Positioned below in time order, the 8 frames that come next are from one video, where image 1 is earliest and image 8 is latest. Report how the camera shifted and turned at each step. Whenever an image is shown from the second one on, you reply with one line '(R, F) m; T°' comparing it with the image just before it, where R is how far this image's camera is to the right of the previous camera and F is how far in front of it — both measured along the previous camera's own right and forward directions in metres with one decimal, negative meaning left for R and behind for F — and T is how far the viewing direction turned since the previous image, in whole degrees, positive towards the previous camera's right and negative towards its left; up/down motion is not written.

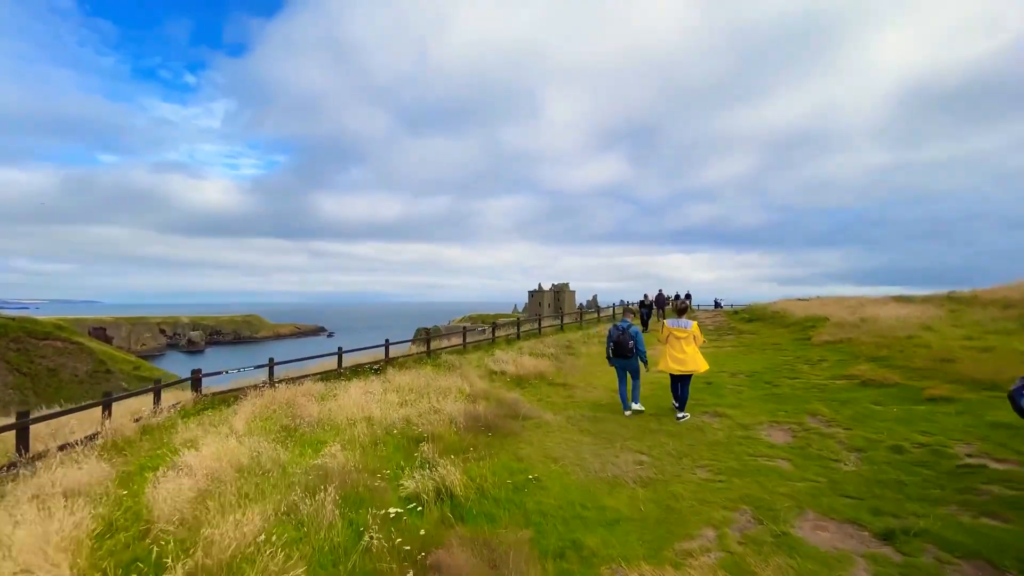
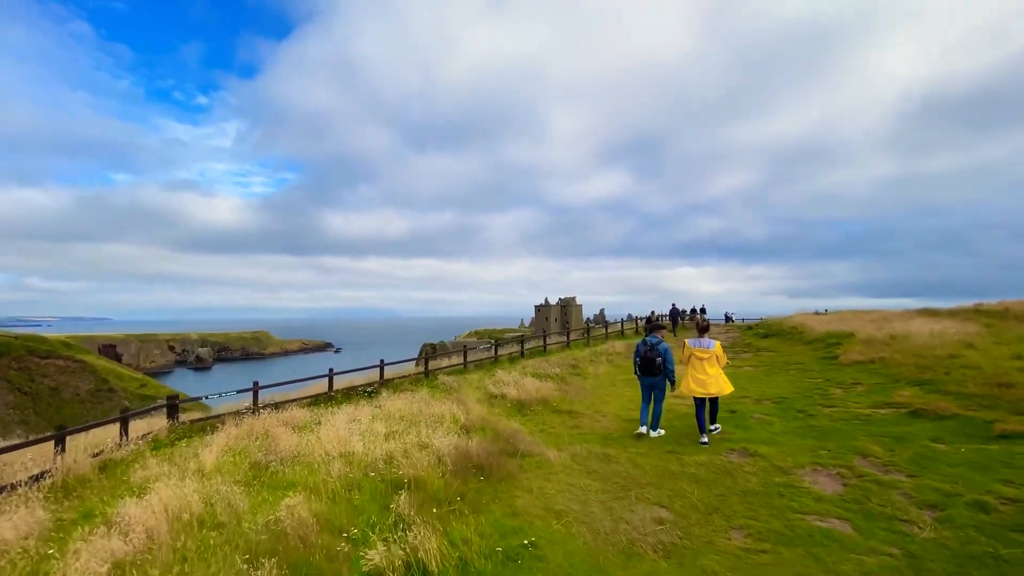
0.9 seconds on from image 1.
(+0.2, +1.0) m; -1°
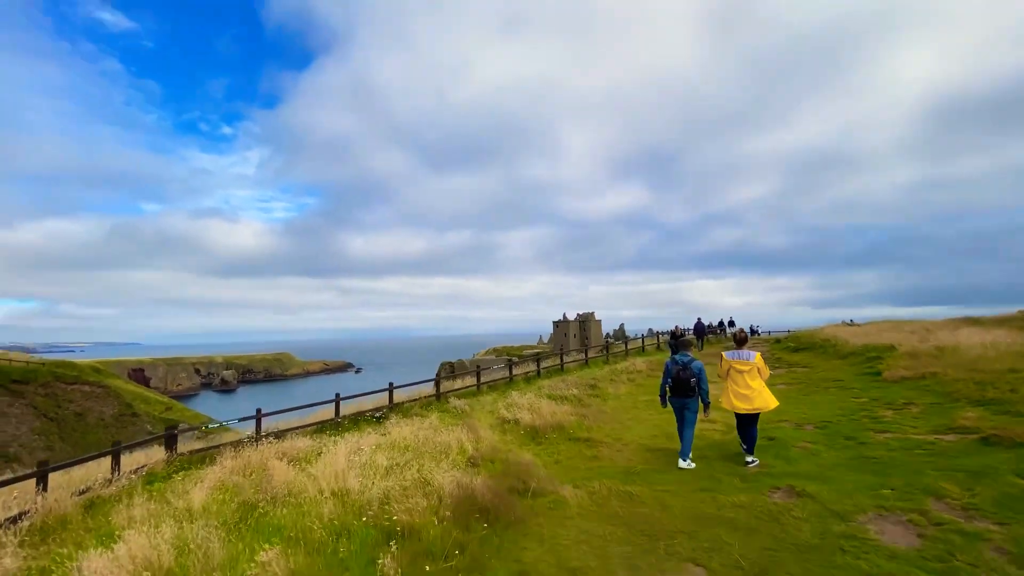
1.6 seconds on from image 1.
(+0.2, +0.8) m; -2°
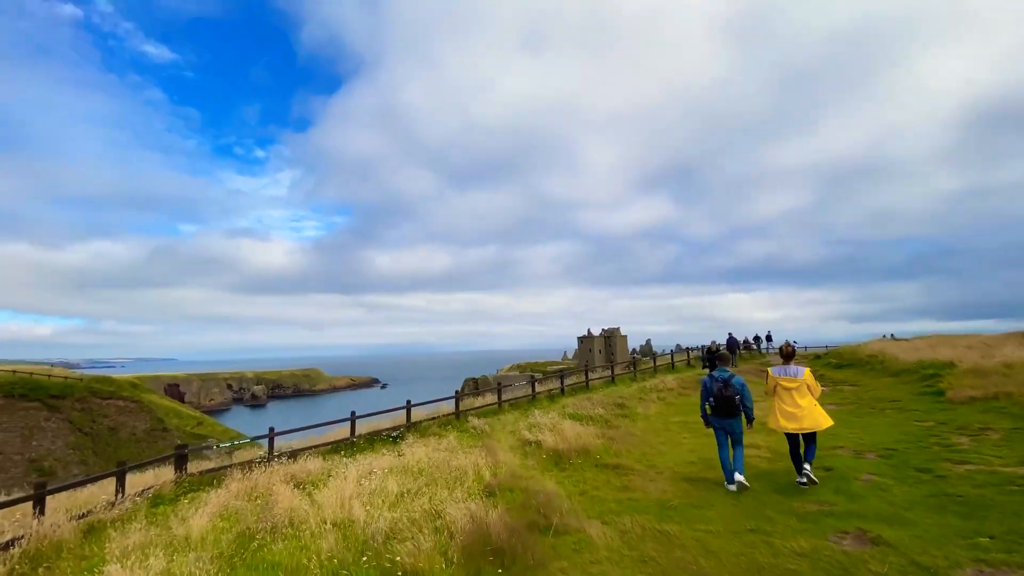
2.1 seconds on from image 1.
(+0.1, +0.7) m; -3°
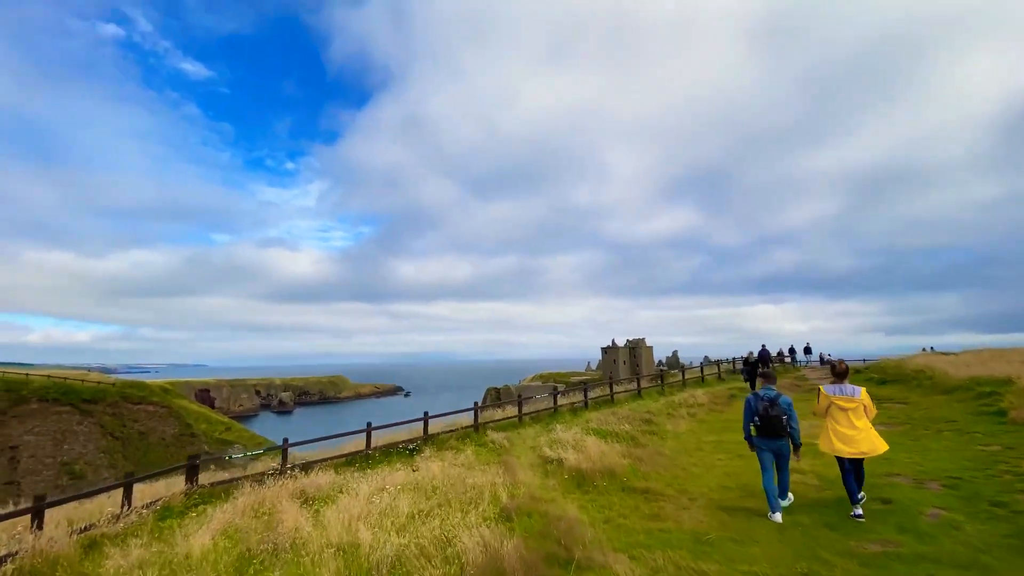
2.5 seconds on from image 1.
(0.0, +0.6) m; -3°
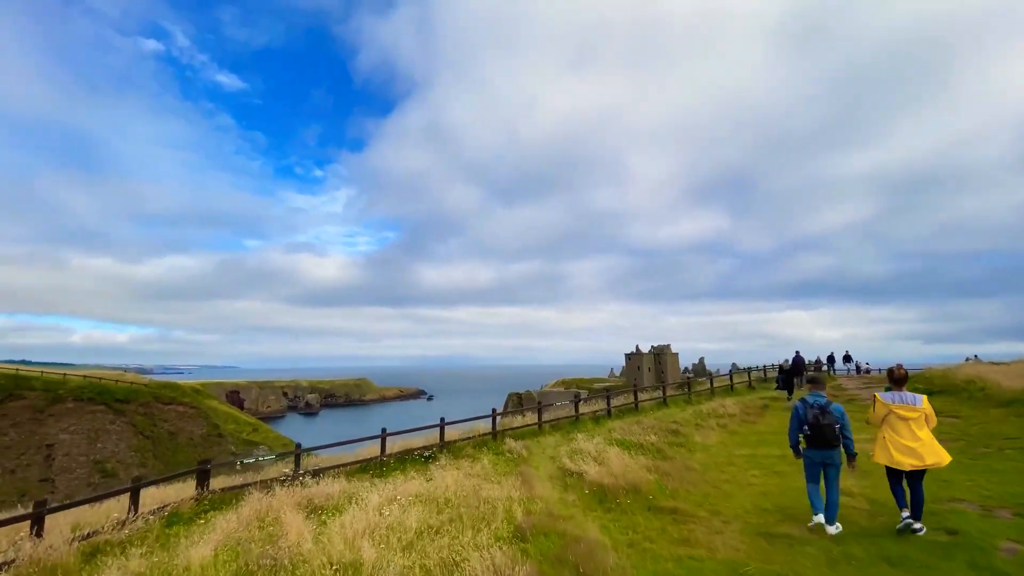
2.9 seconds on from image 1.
(+0.1, +0.5) m; -3°
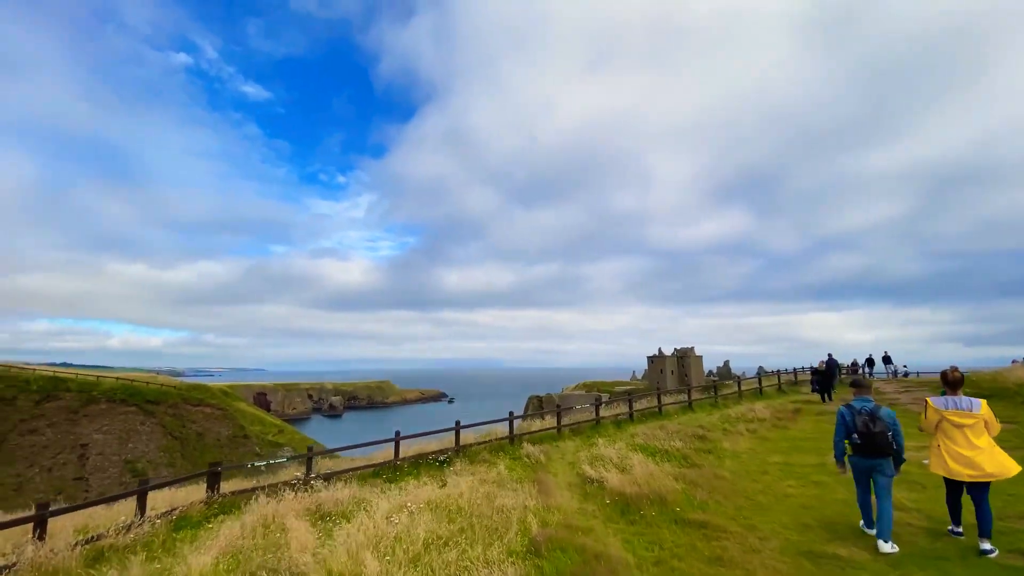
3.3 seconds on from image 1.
(+0.1, +0.5) m; -2°
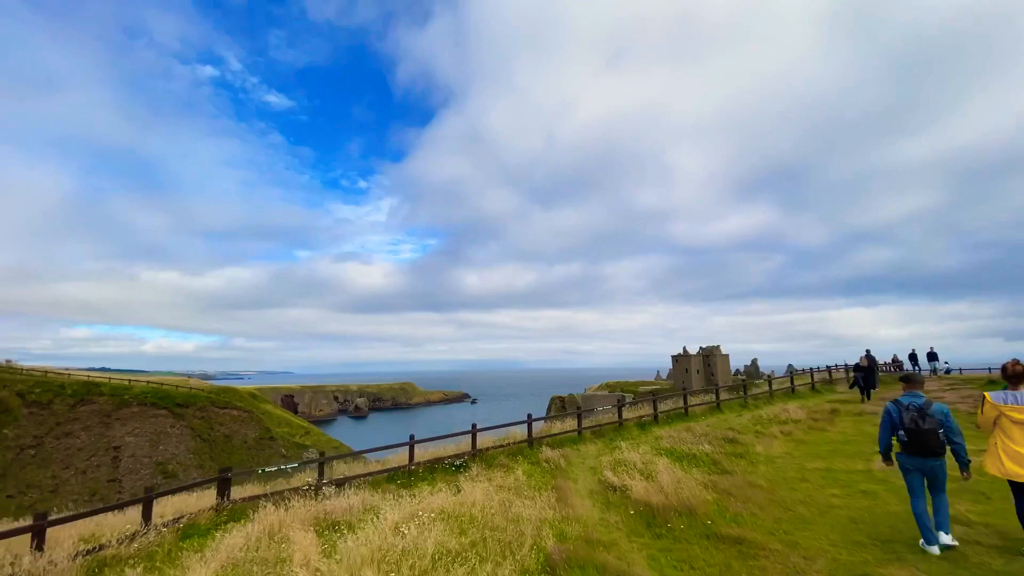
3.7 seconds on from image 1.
(+0.1, +0.6) m; -2°
